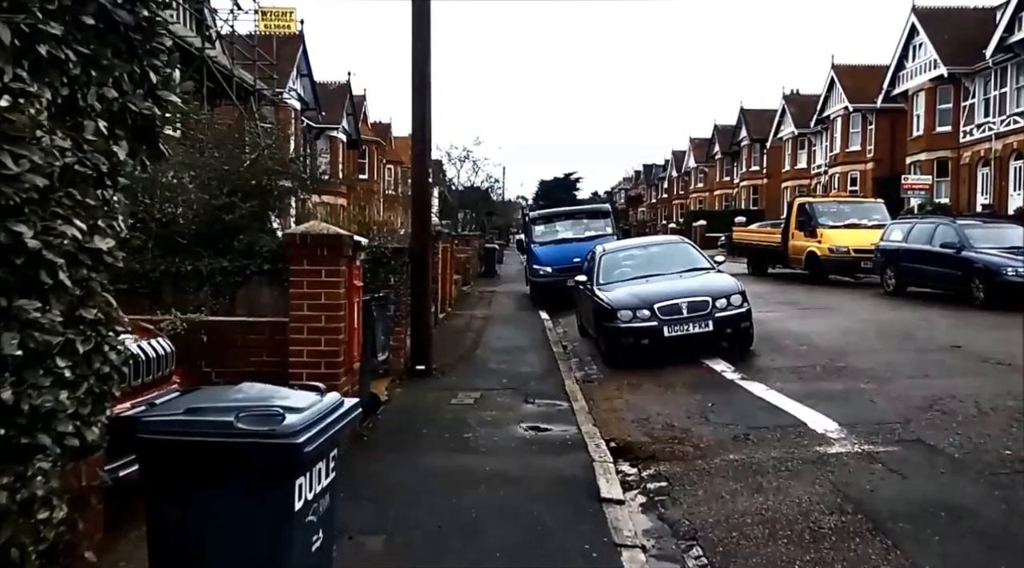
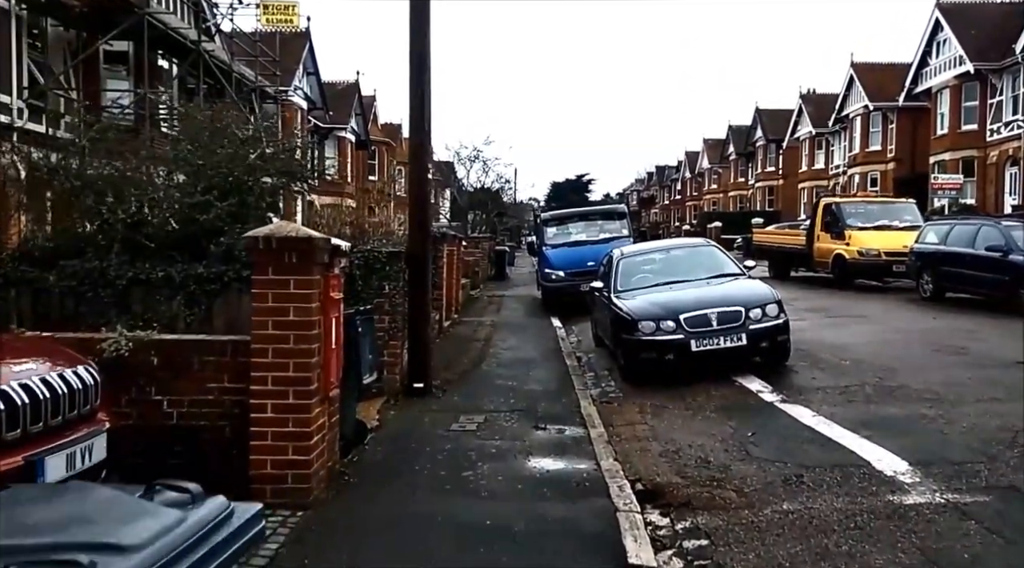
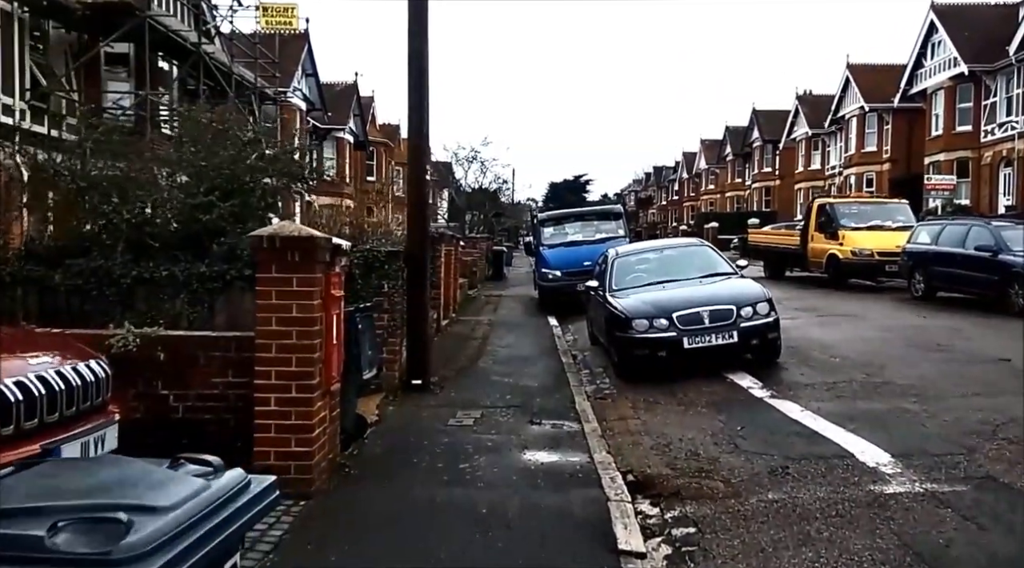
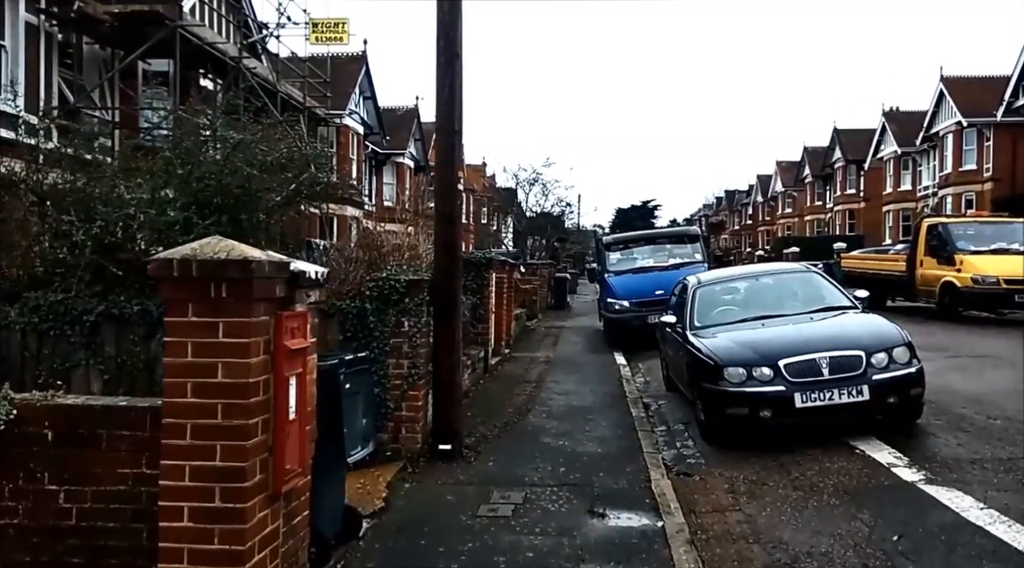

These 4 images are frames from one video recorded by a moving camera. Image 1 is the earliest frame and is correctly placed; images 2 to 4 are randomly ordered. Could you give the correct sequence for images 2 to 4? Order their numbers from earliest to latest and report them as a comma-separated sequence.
3, 2, 4
